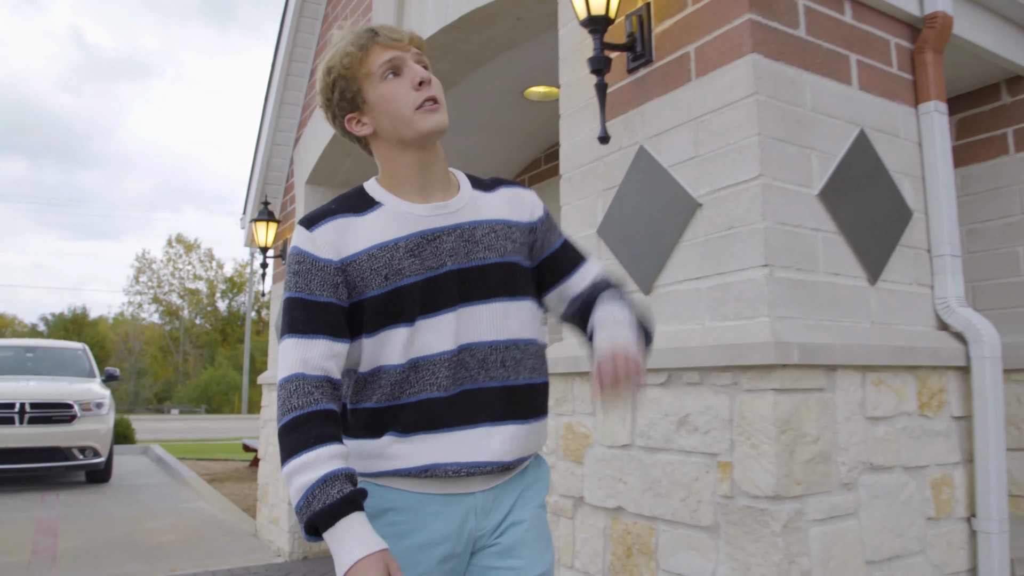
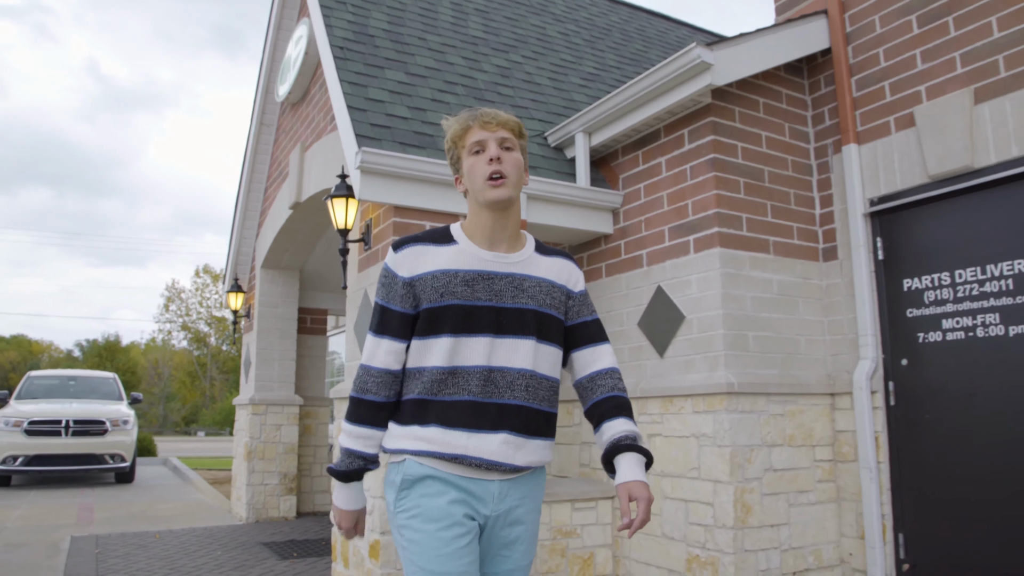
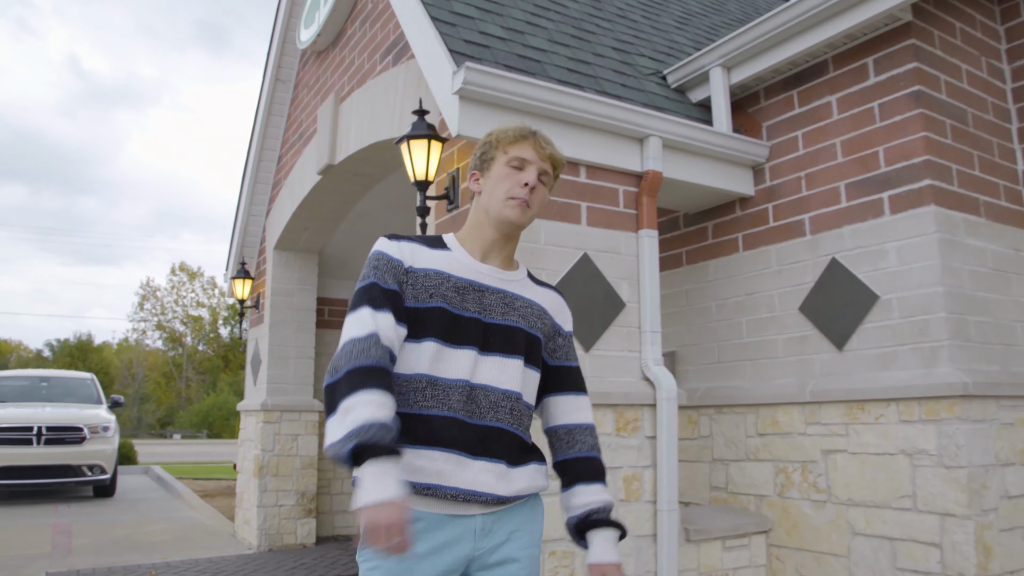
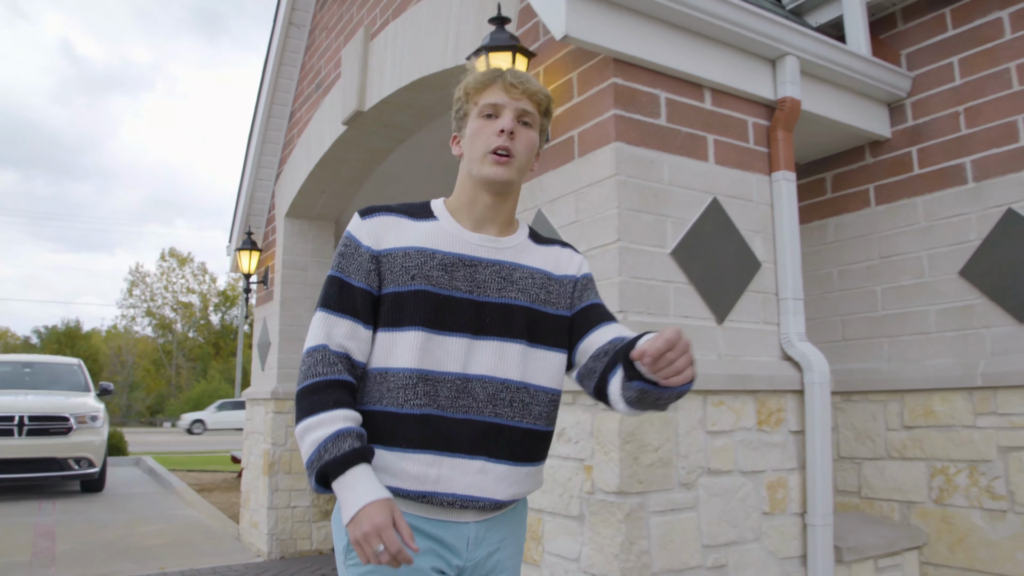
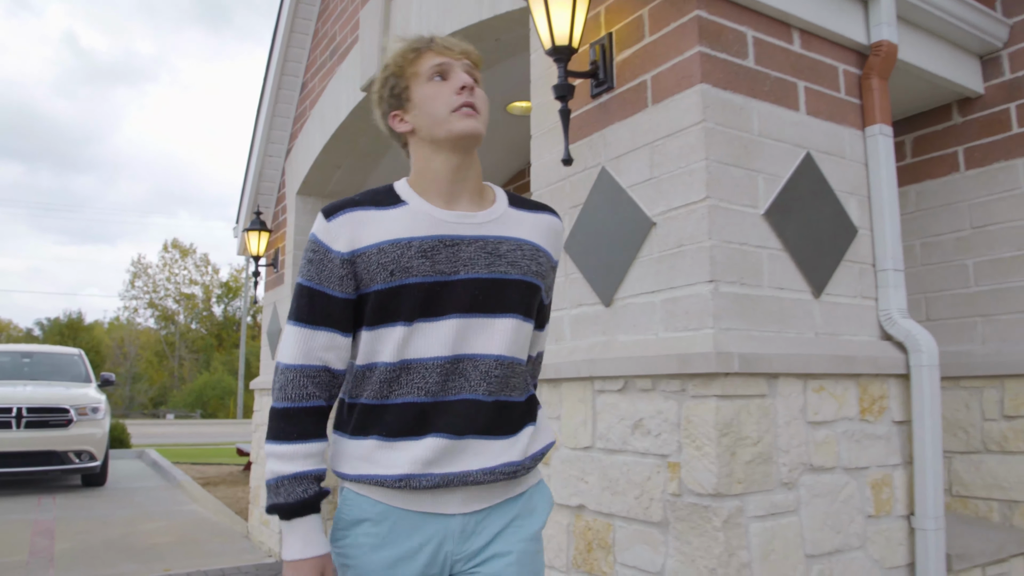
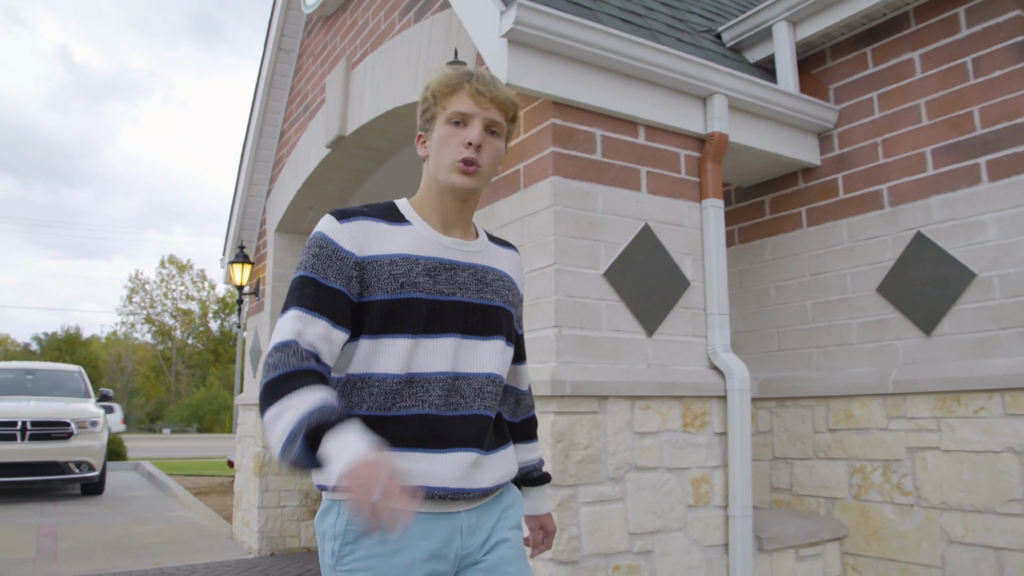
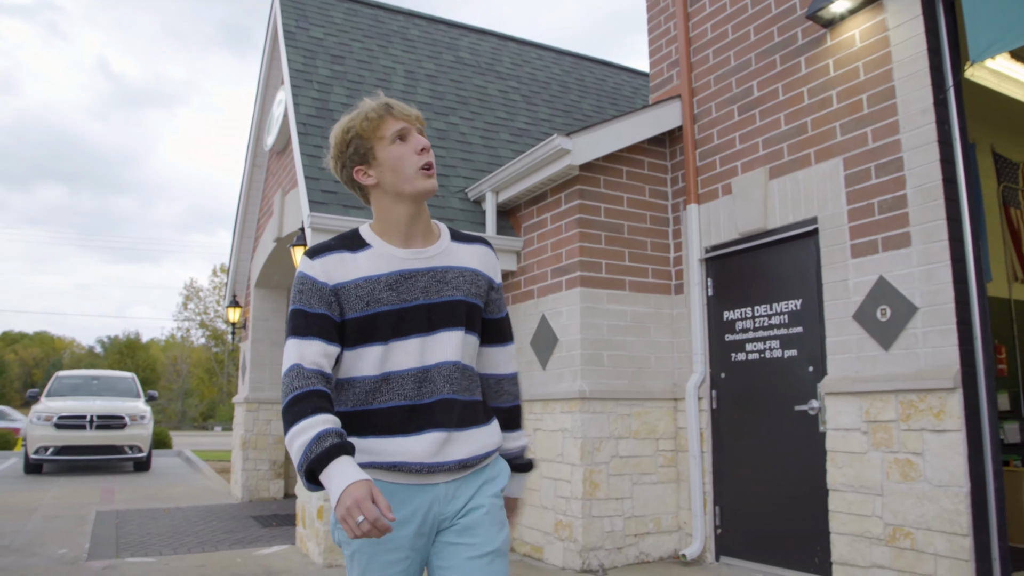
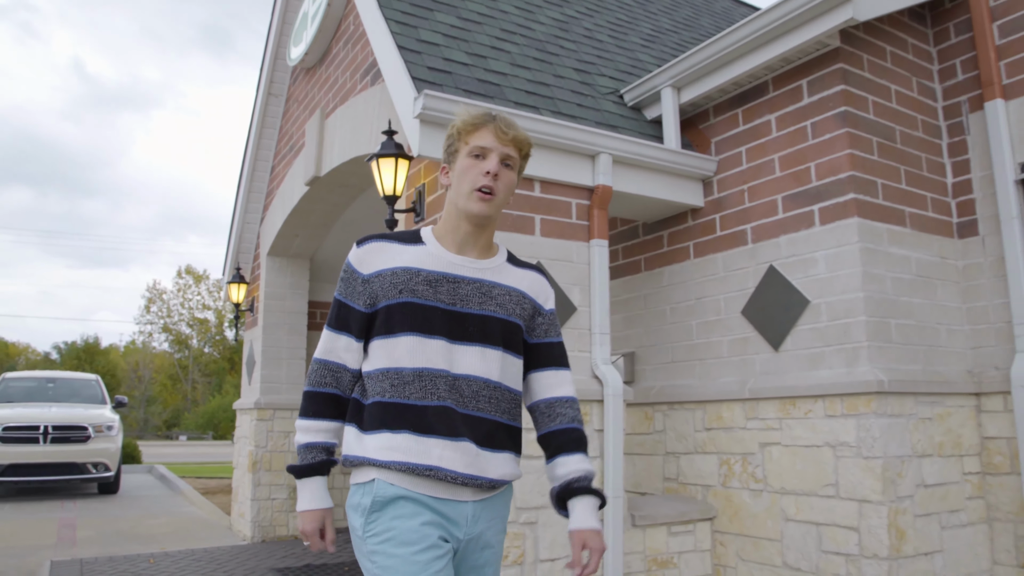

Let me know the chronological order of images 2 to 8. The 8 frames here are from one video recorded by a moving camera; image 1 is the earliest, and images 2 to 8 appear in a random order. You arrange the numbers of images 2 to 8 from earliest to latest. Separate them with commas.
5, 4, 6, 3, 8, 2, 7
